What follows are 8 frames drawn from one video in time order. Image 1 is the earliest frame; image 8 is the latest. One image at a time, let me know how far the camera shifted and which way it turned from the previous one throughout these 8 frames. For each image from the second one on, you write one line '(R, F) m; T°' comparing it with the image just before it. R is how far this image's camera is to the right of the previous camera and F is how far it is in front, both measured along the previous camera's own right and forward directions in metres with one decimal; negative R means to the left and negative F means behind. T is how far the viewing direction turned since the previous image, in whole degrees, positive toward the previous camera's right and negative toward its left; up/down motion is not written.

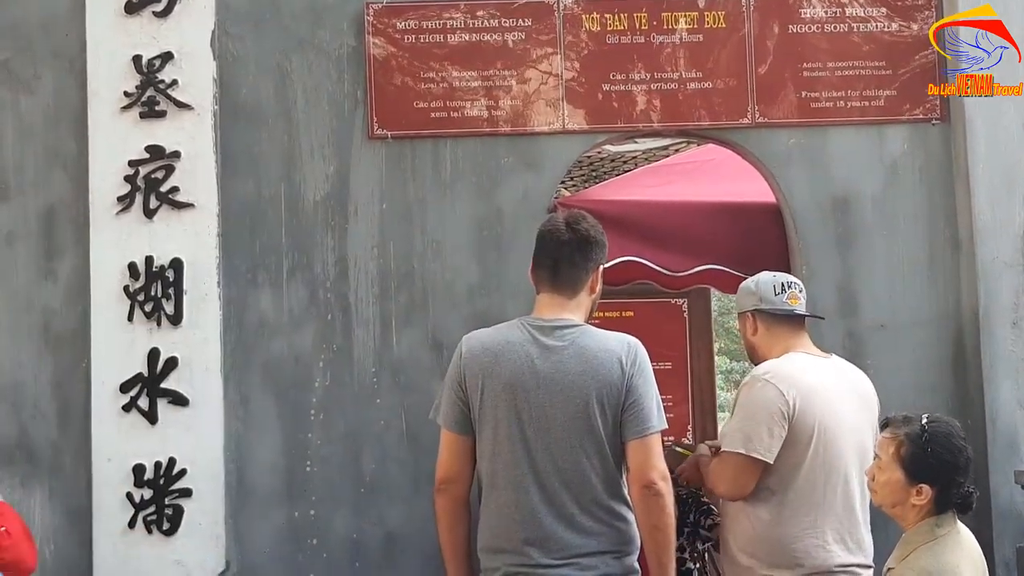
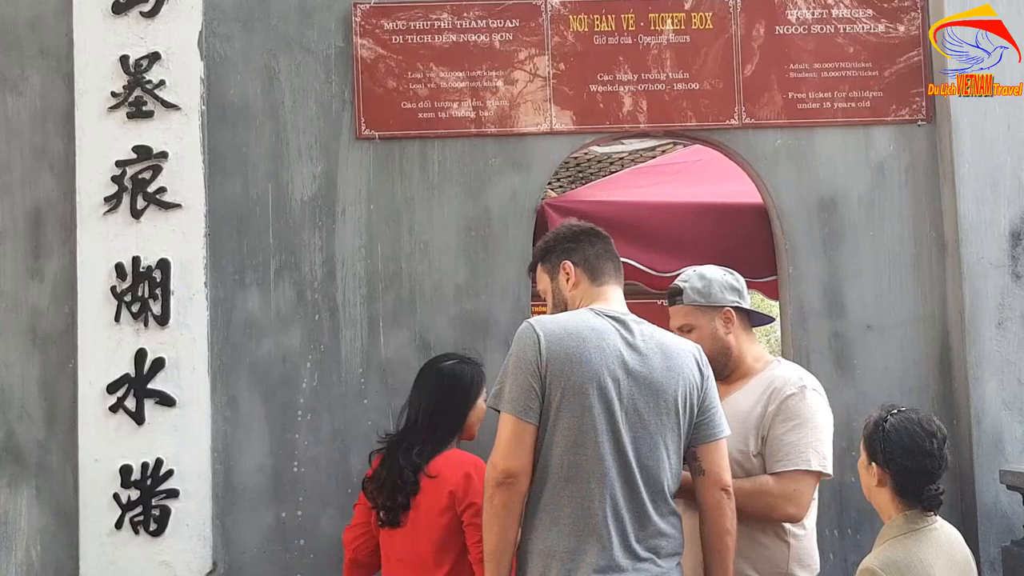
(0.0, 0.0) m; 0°
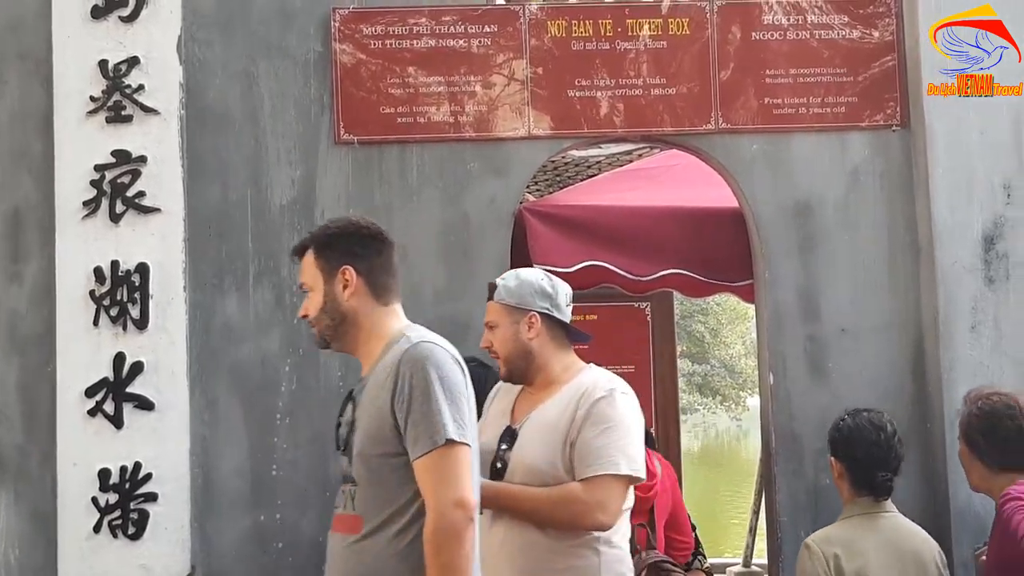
(+0.1, 0.0) m; 0°
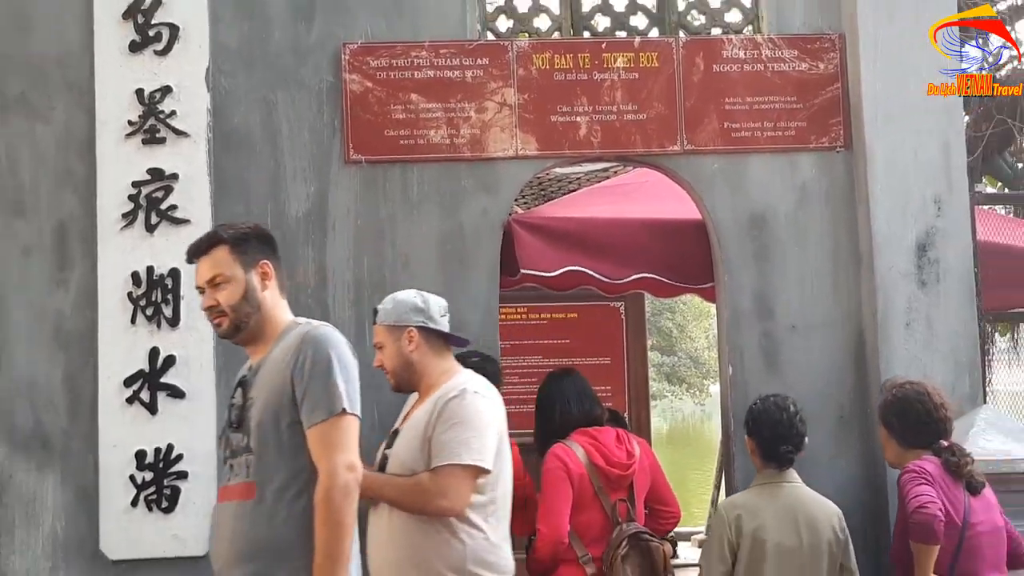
(0.0, -0.5) m; 0°
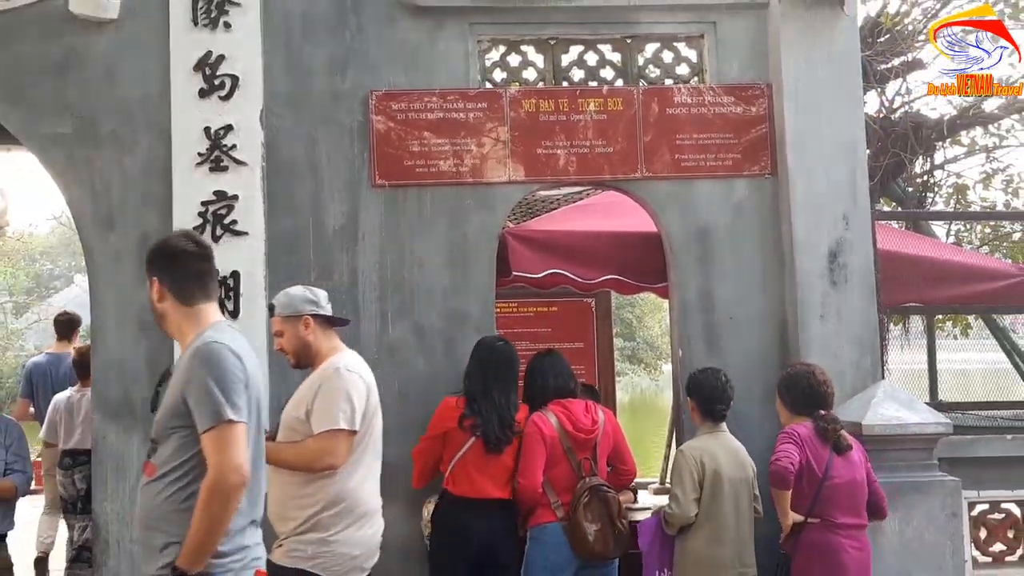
(0.0, -1.0) m; 0°
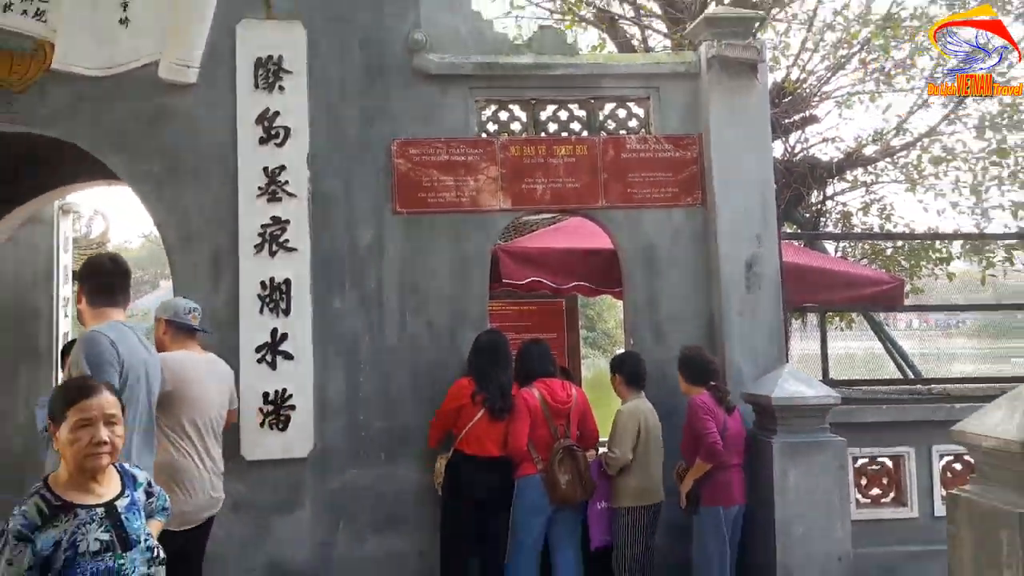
(-0.1, -1.5) m; +1°
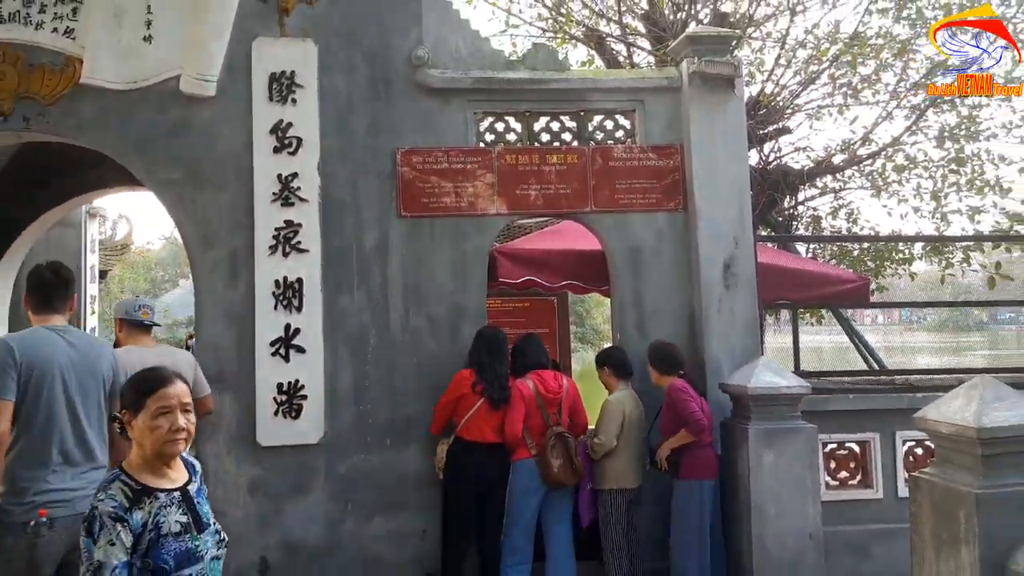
(-0.1, -0.5) m; +1°
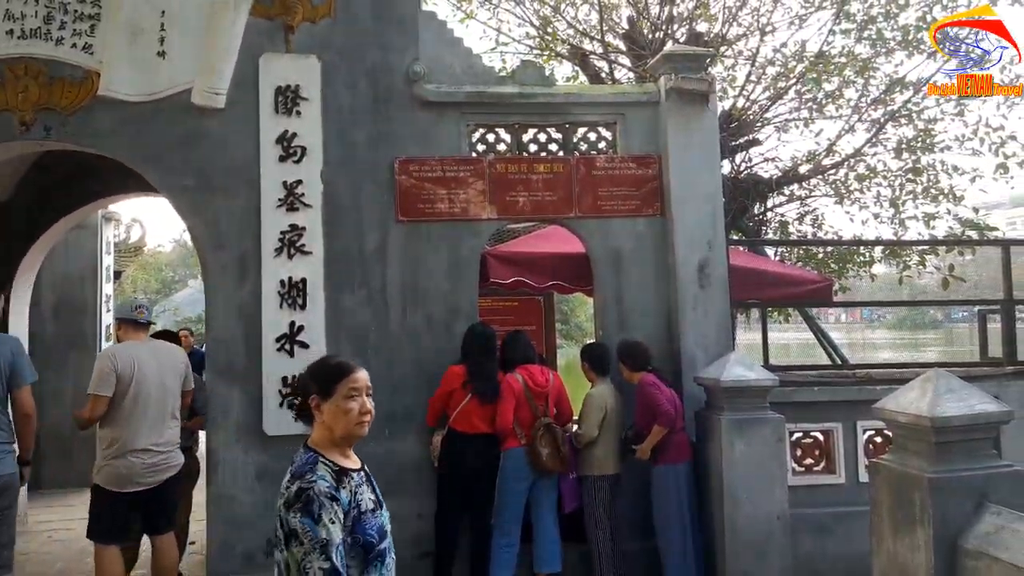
(-0.1, -0.5) m; +1°
